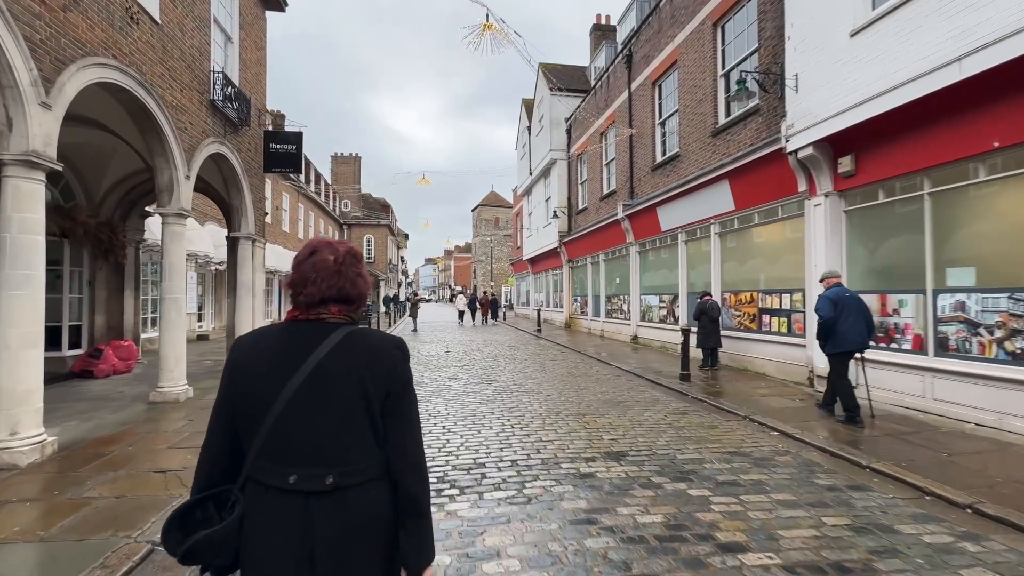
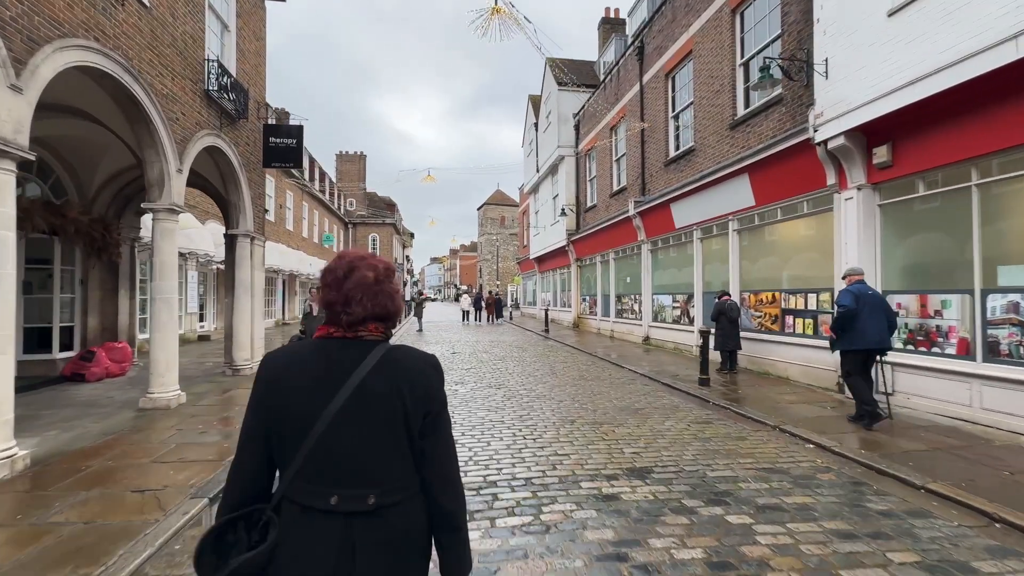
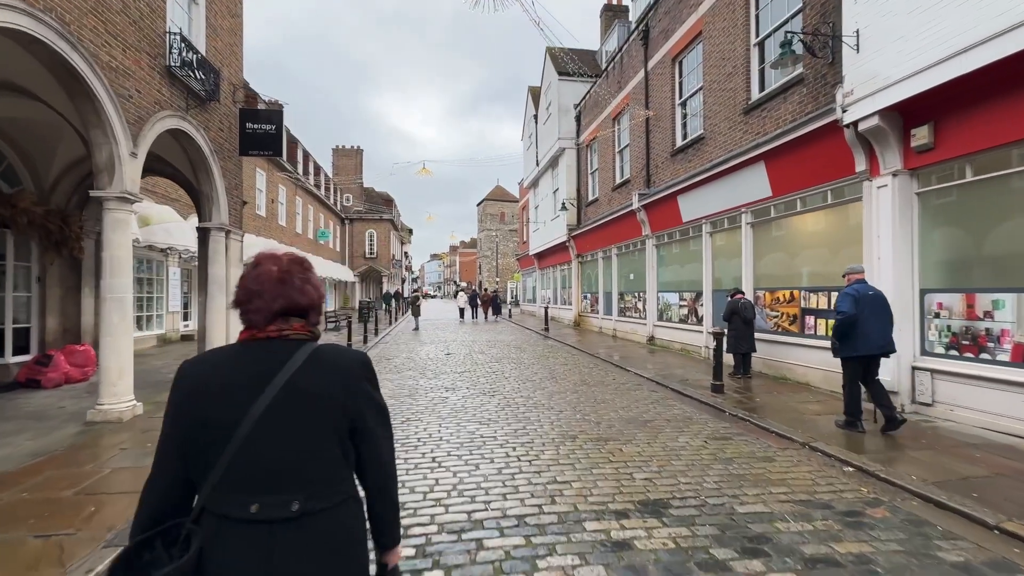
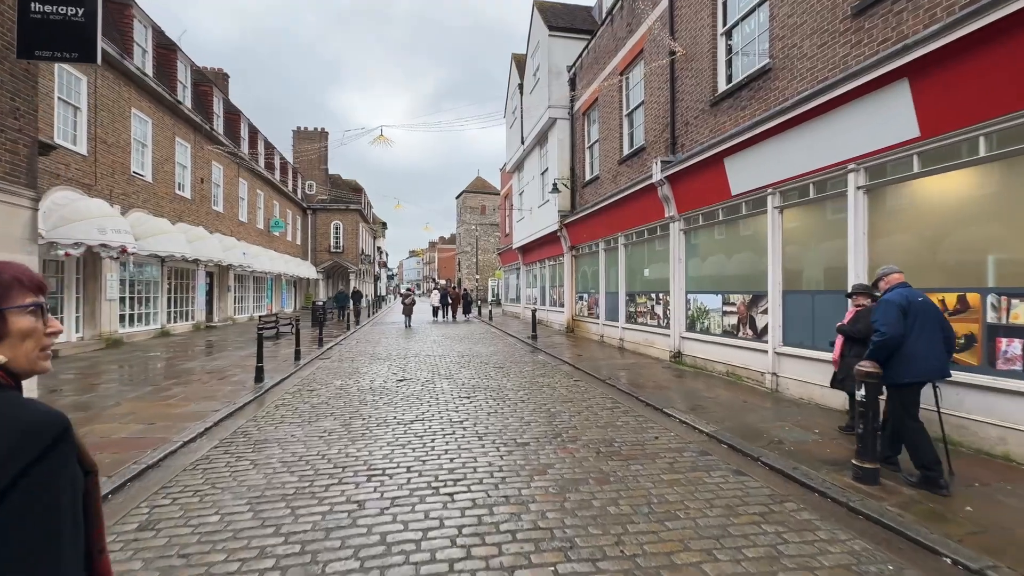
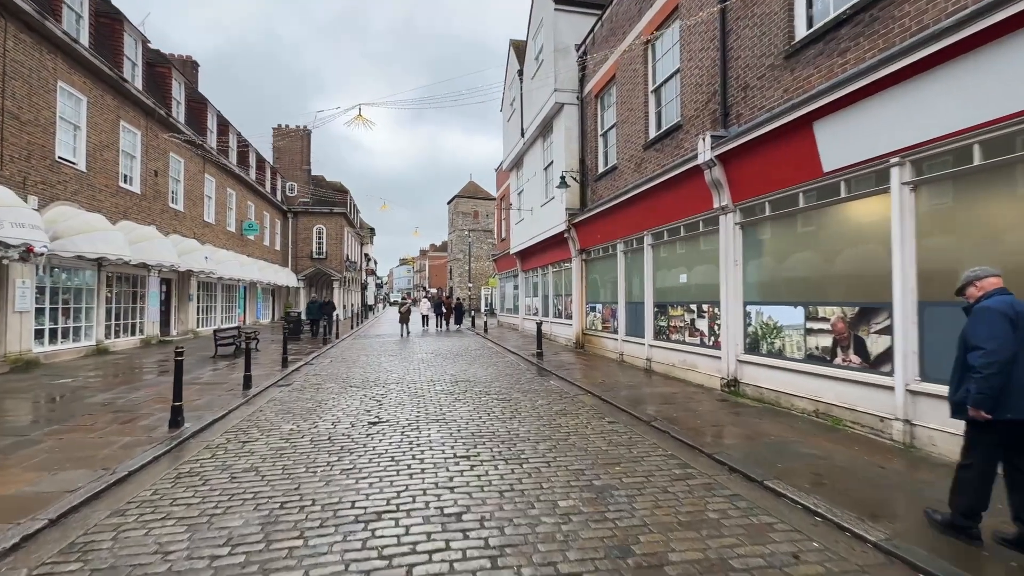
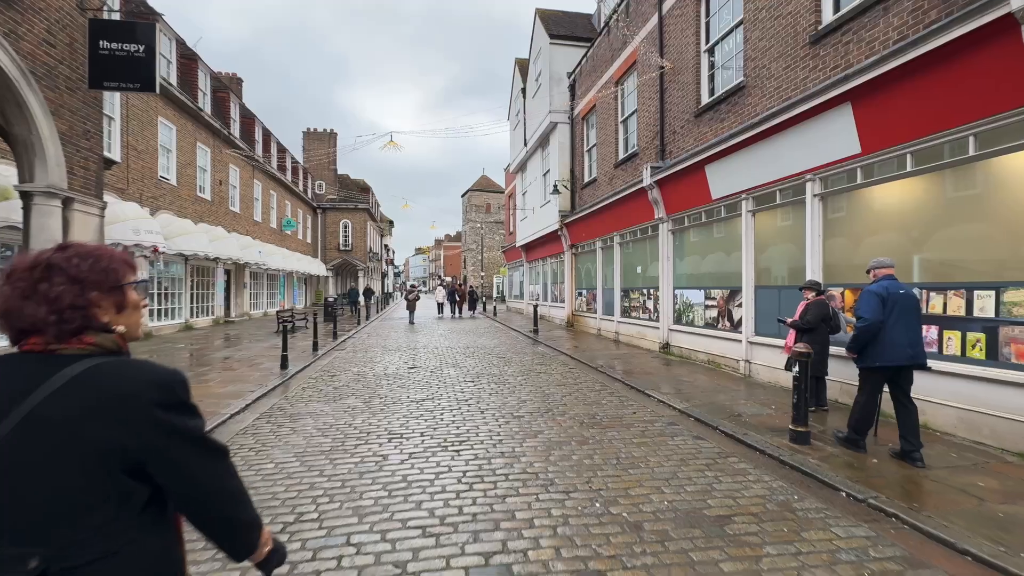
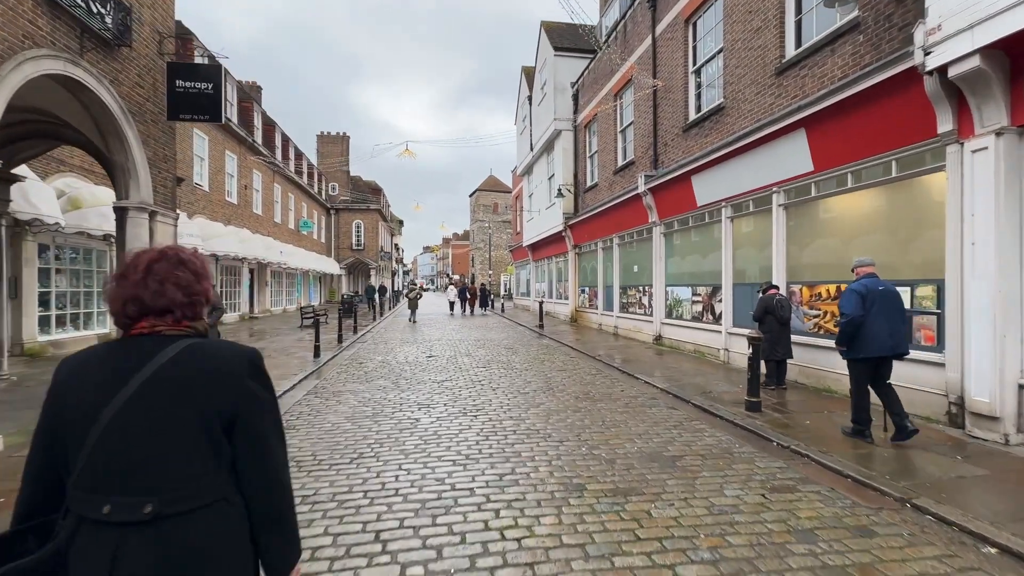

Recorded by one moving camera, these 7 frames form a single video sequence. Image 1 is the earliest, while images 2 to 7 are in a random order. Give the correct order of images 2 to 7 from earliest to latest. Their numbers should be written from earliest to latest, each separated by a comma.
2, 3, 7, 6, 4, 5
